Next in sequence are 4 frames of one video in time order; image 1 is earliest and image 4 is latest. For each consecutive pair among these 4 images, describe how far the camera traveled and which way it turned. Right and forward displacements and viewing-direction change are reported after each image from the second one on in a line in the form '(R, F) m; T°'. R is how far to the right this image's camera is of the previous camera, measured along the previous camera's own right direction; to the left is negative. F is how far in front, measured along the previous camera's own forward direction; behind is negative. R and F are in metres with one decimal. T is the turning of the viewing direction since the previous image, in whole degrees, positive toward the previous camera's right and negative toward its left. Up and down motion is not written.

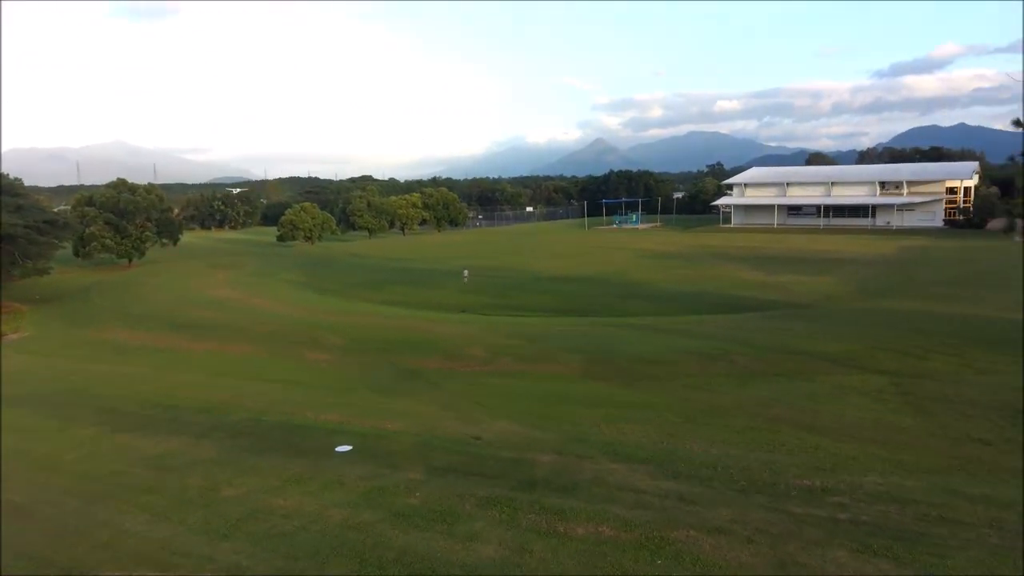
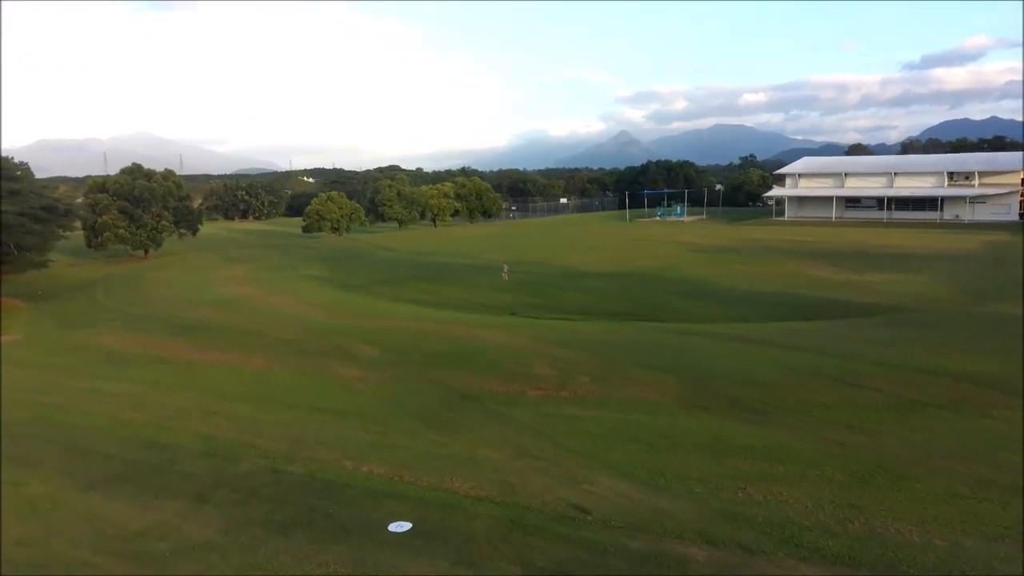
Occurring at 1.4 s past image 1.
(-0.6, +2.1) m; -2°
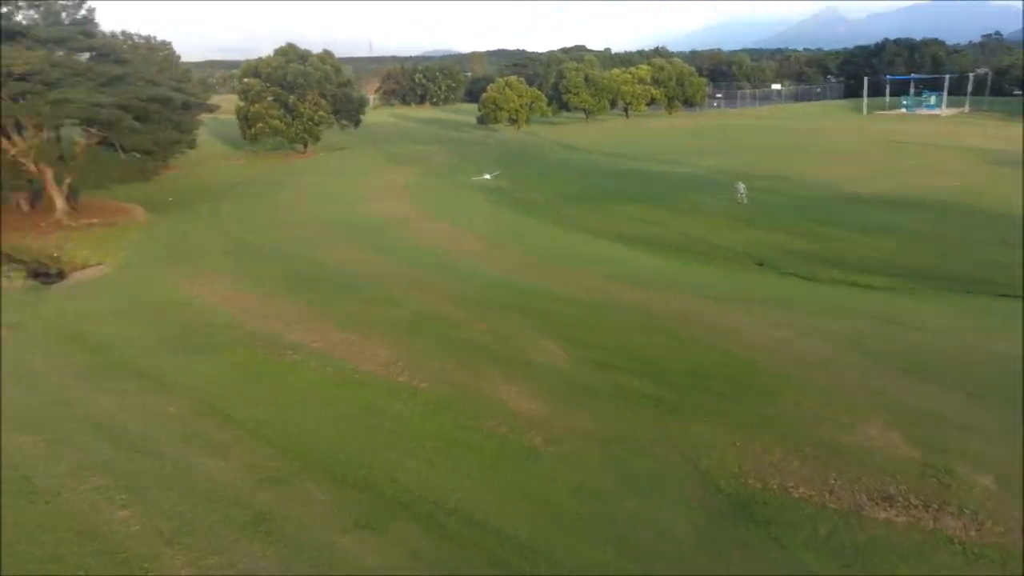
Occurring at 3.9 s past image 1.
(-0.8, +4.3) m; -12°
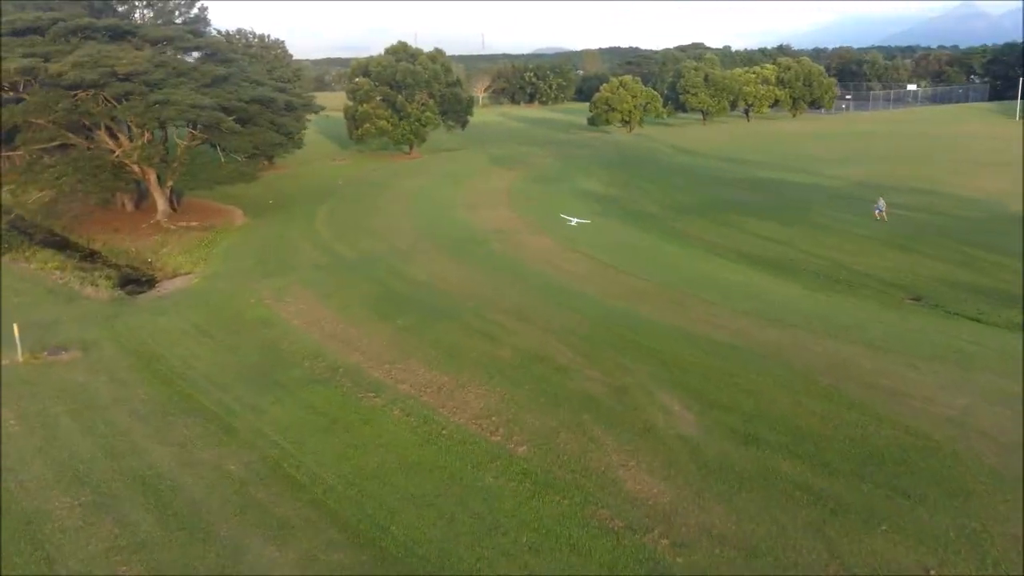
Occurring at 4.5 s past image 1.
(-0.1, +1.0) m; -7°
